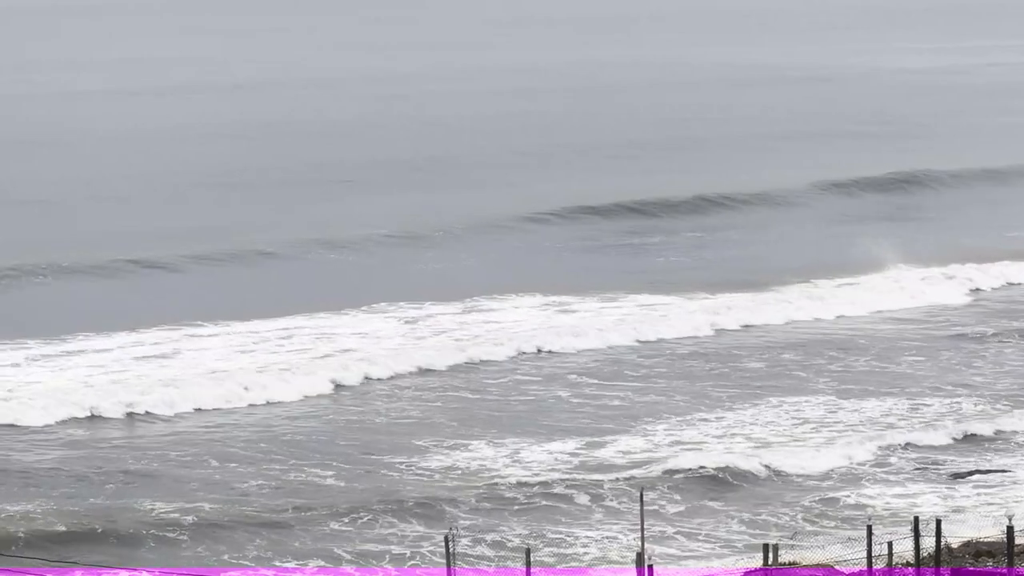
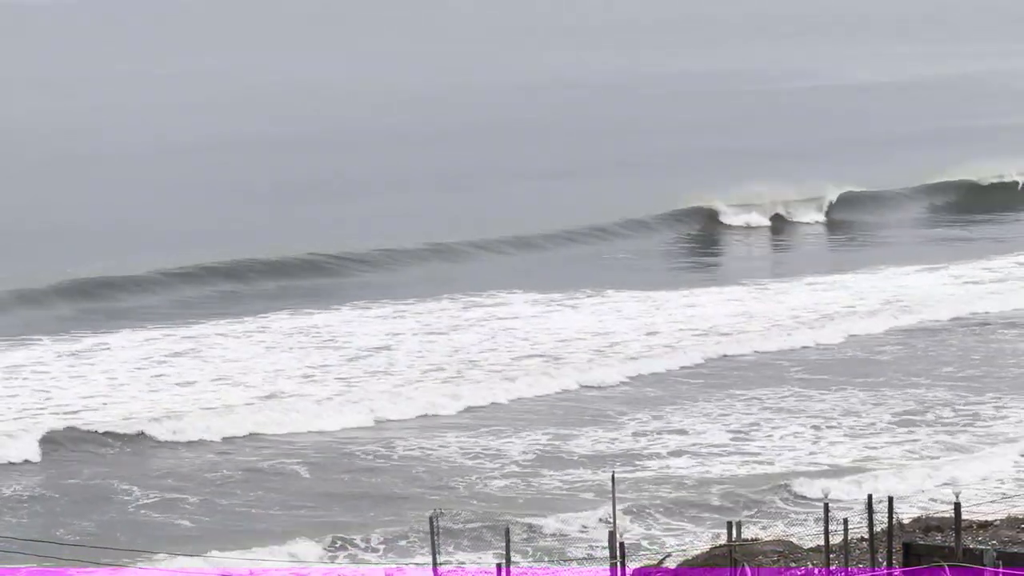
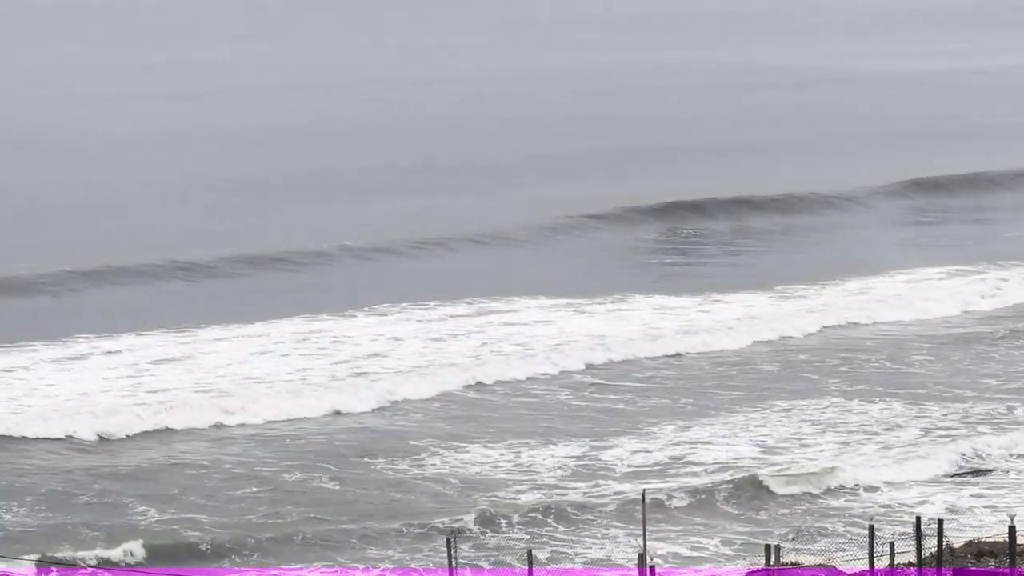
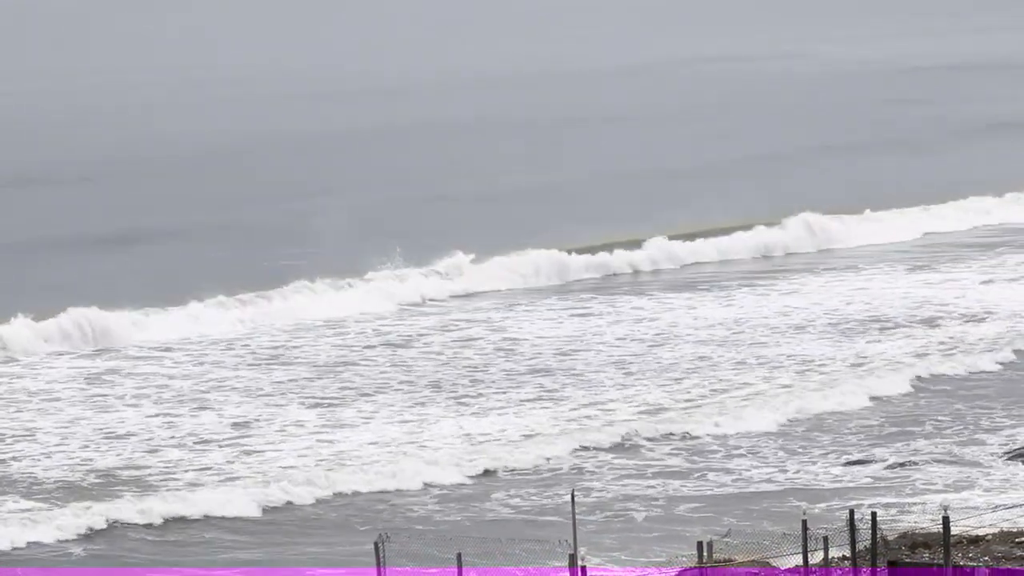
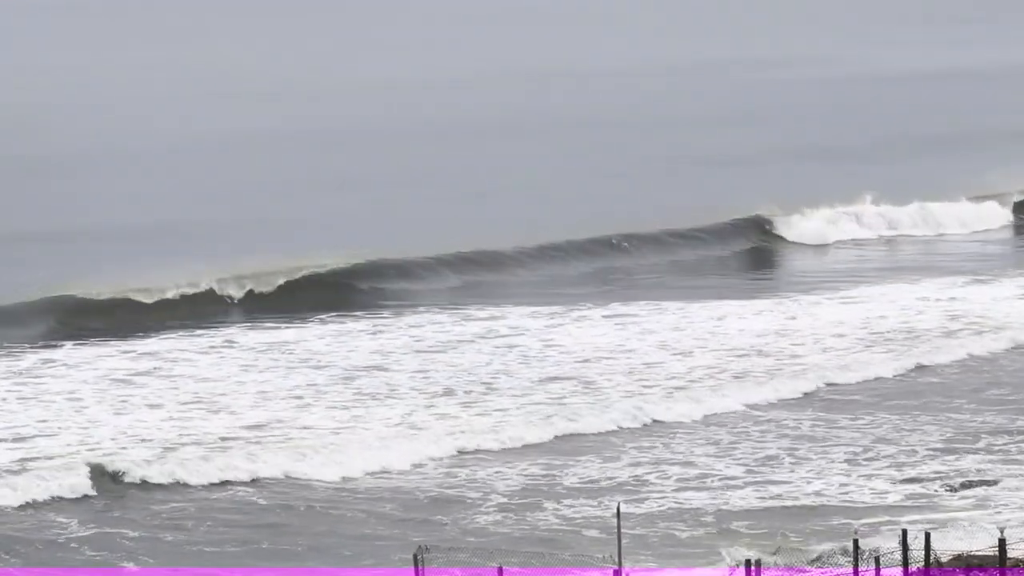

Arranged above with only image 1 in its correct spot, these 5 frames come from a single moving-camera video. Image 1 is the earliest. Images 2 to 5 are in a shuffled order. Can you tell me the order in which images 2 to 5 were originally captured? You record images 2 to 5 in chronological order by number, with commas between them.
3, 2, 5, 4
